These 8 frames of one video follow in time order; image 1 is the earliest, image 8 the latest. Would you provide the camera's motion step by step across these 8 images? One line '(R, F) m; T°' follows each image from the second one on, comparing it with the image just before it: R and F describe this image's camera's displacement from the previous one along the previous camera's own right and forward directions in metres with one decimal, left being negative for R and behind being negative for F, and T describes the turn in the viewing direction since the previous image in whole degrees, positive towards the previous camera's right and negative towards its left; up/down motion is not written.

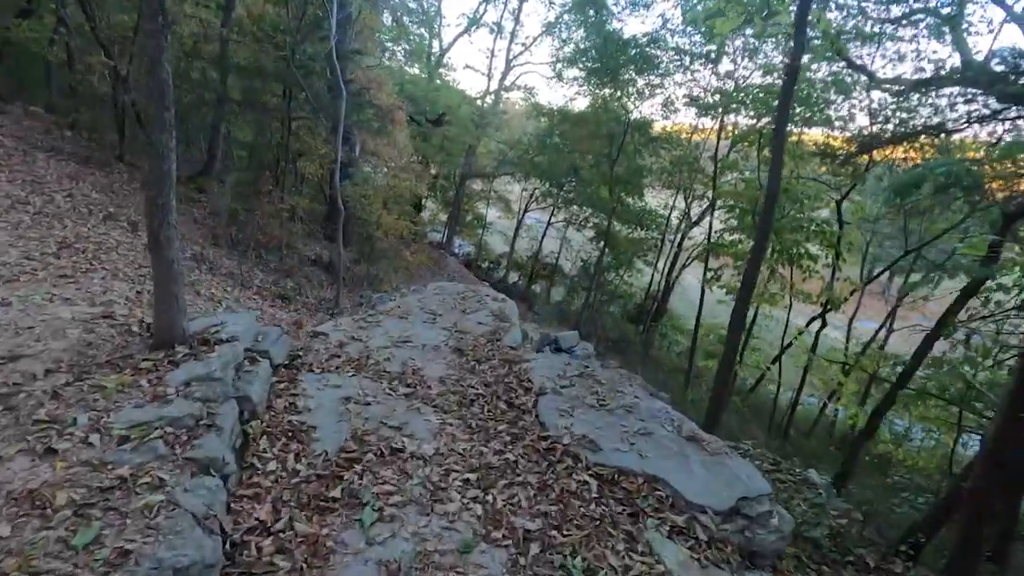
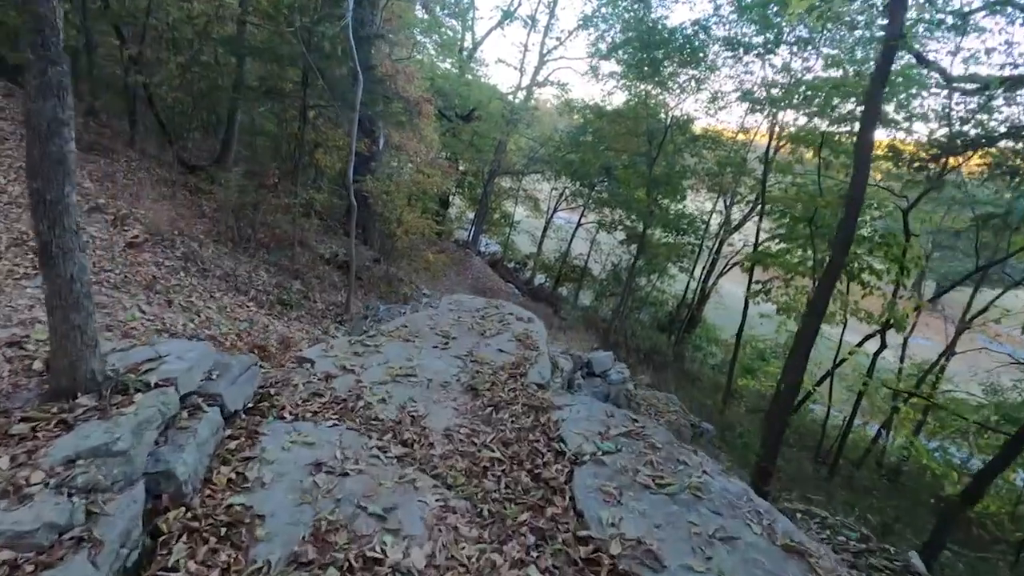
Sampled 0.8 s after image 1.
(0.0, +1.1) m; -3°
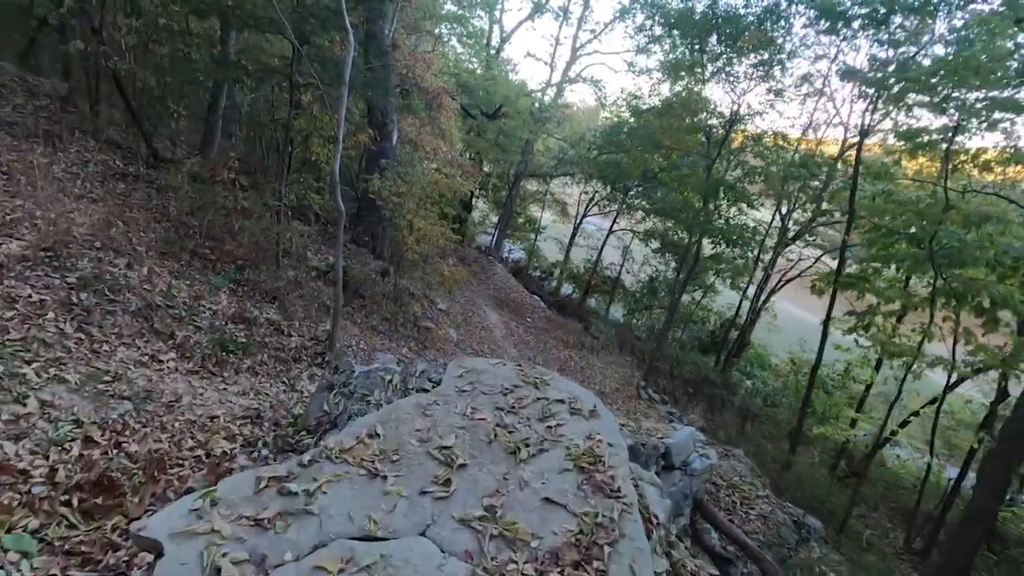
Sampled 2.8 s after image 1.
(-0.2, +2.3) m; -2°
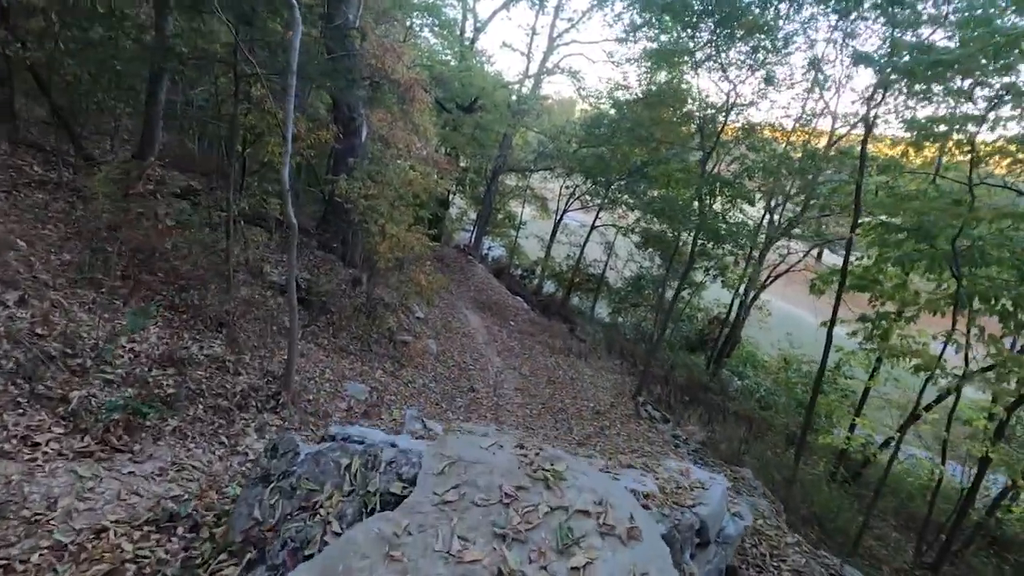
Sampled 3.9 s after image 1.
(-0.1, +1.0) m; +2°
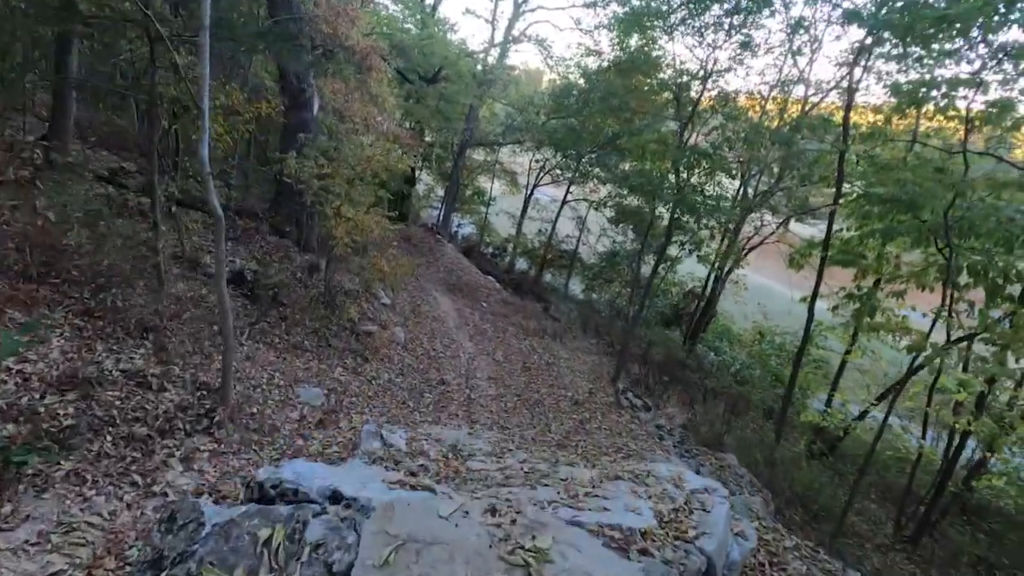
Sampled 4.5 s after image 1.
(0.0, +0.7) m; +3°
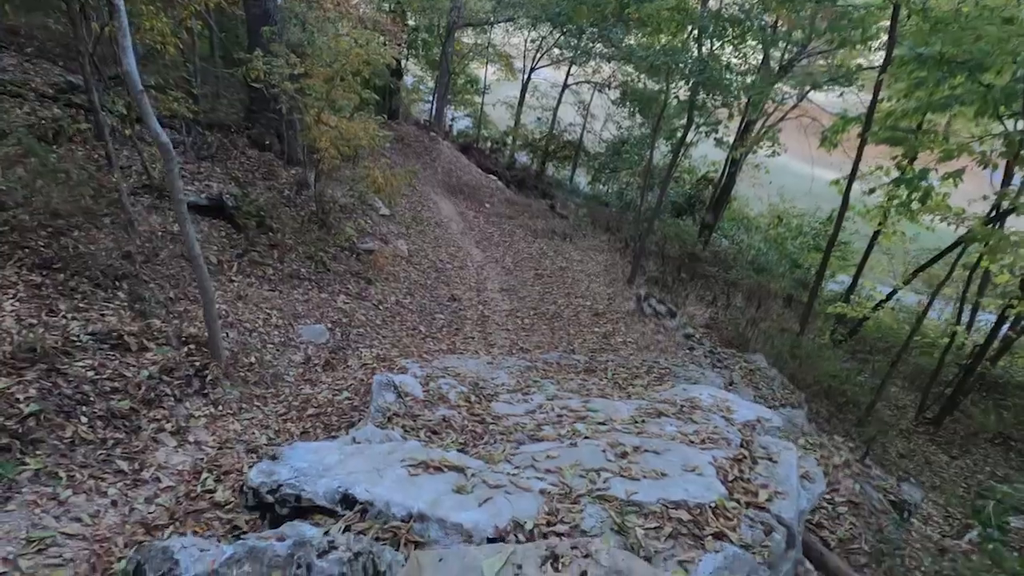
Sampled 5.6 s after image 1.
(-0.1, +0.8) m; -1°
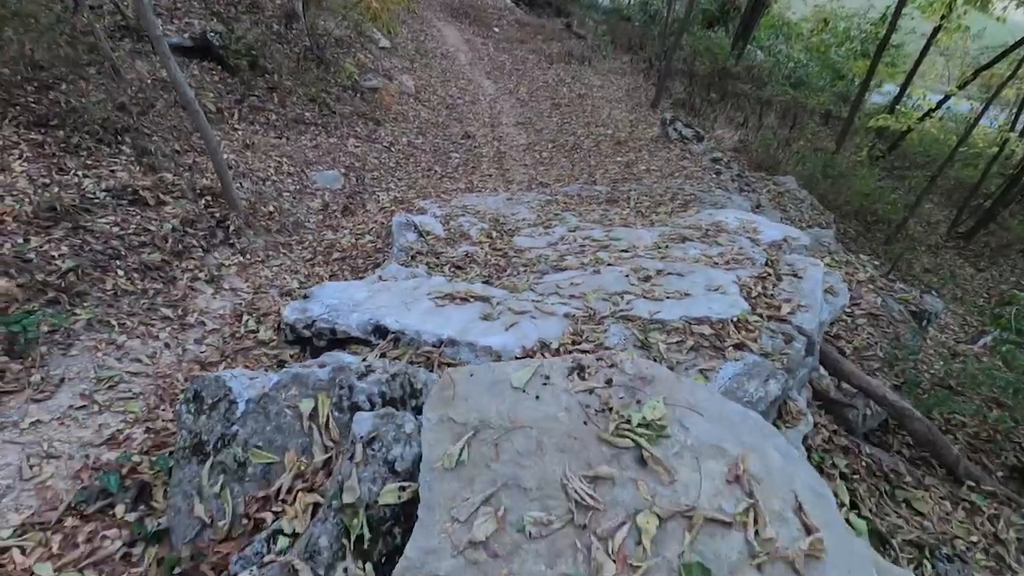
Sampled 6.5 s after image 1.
(0.0, +0.1) m; -3°
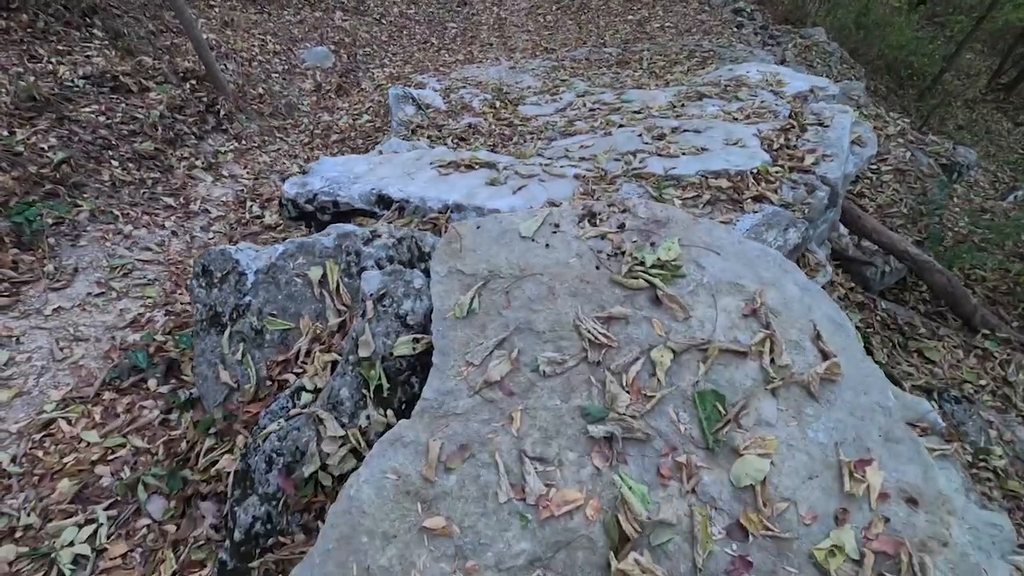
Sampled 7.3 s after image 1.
(0.0, +0.1) m; -2°
